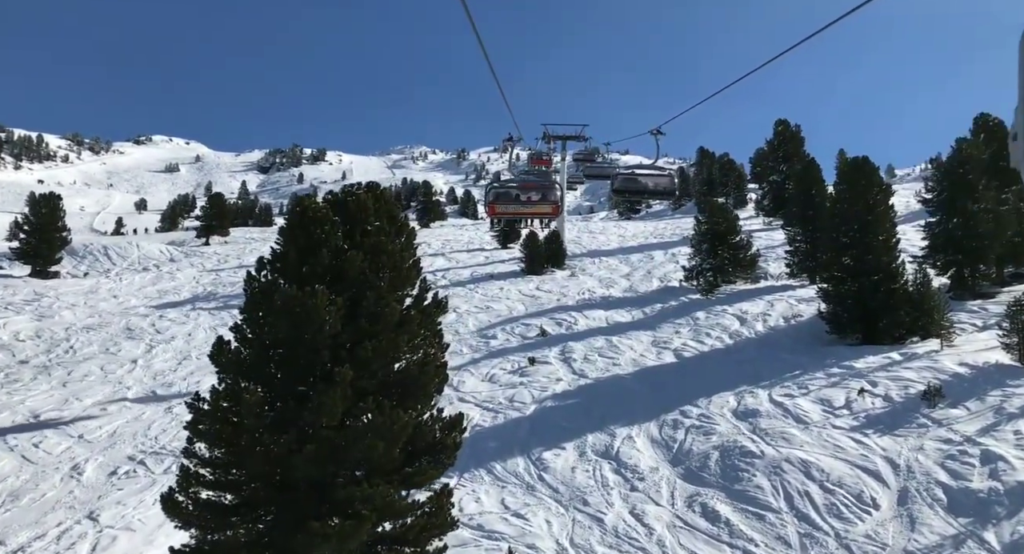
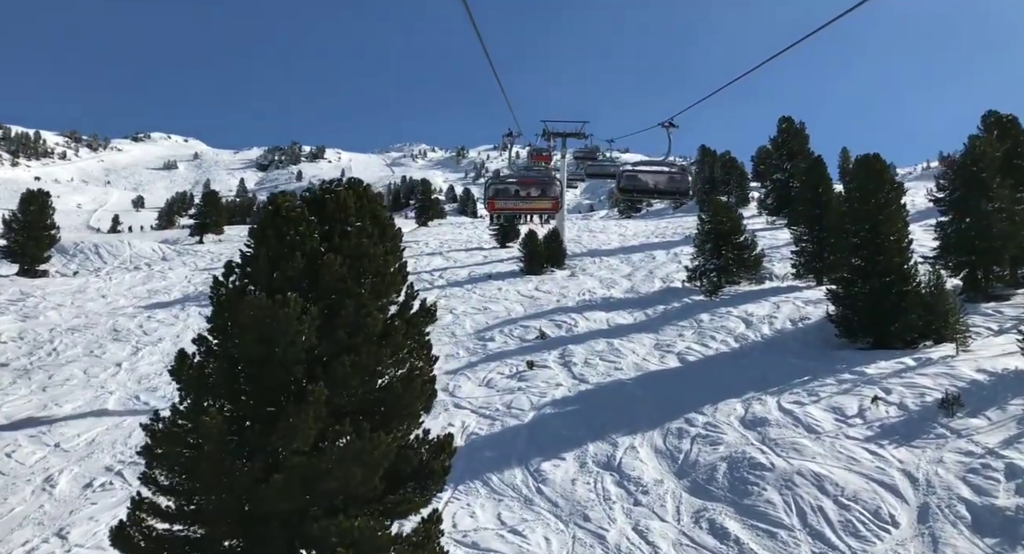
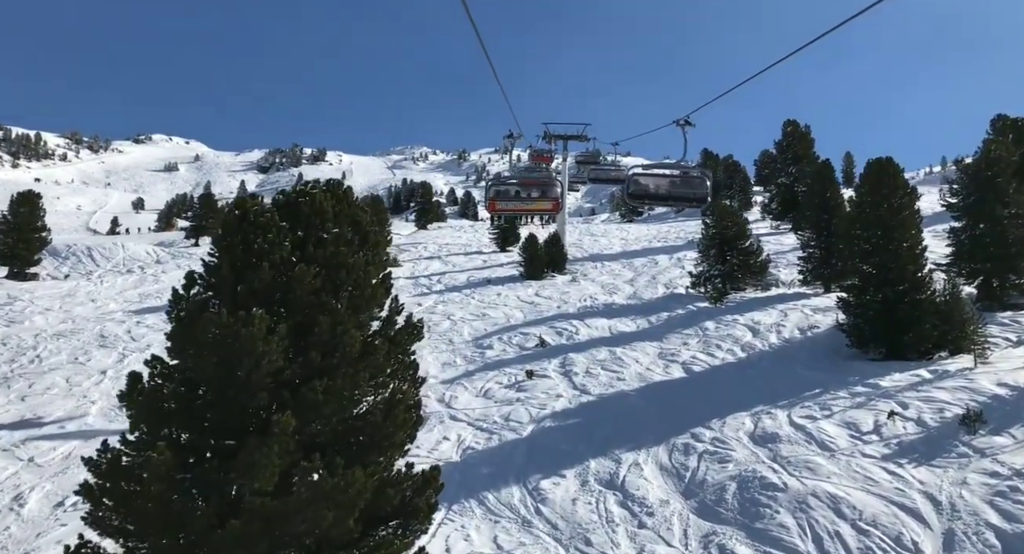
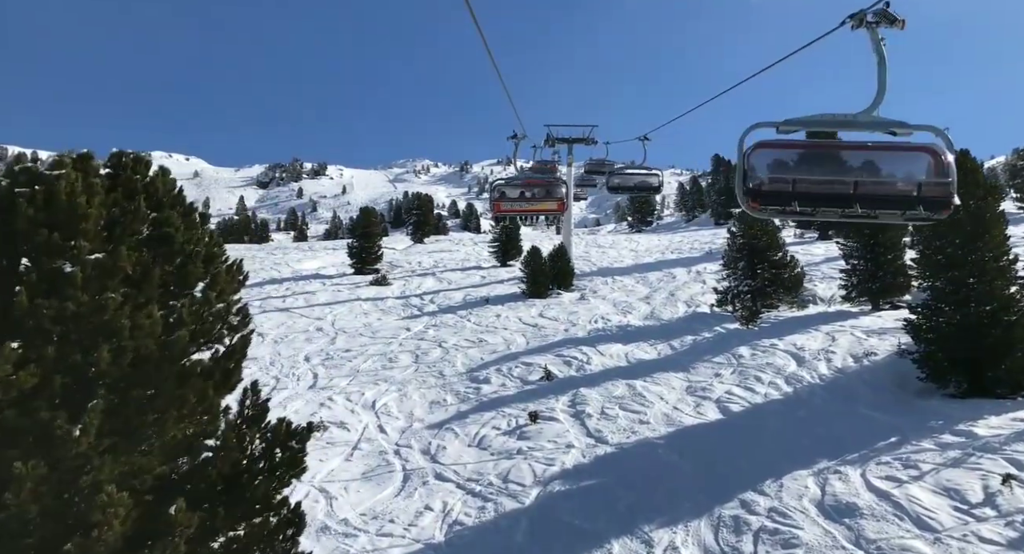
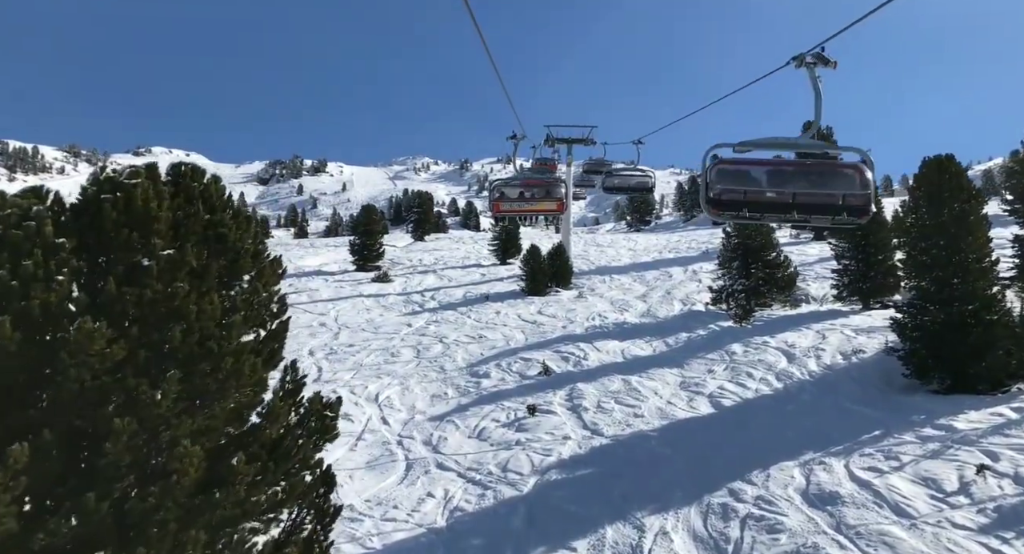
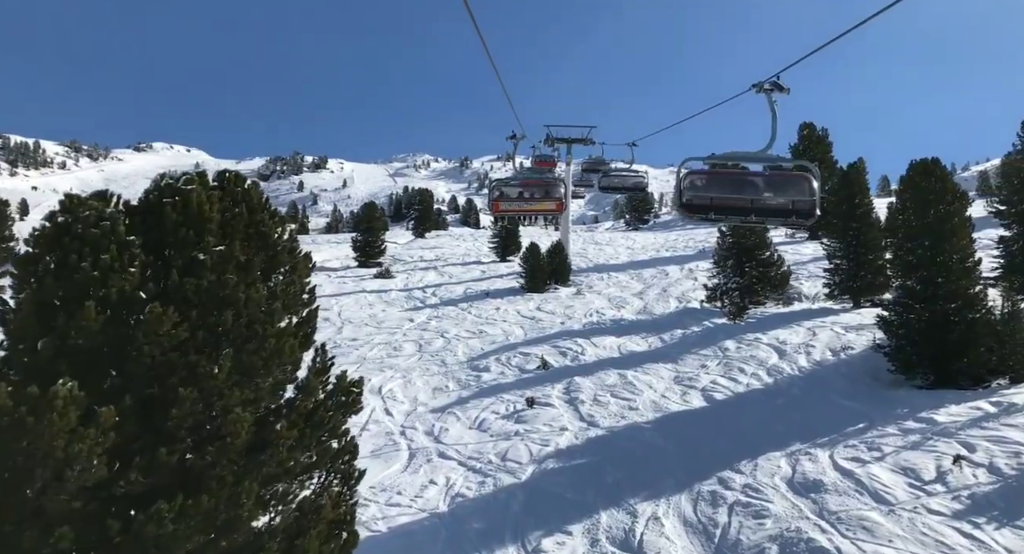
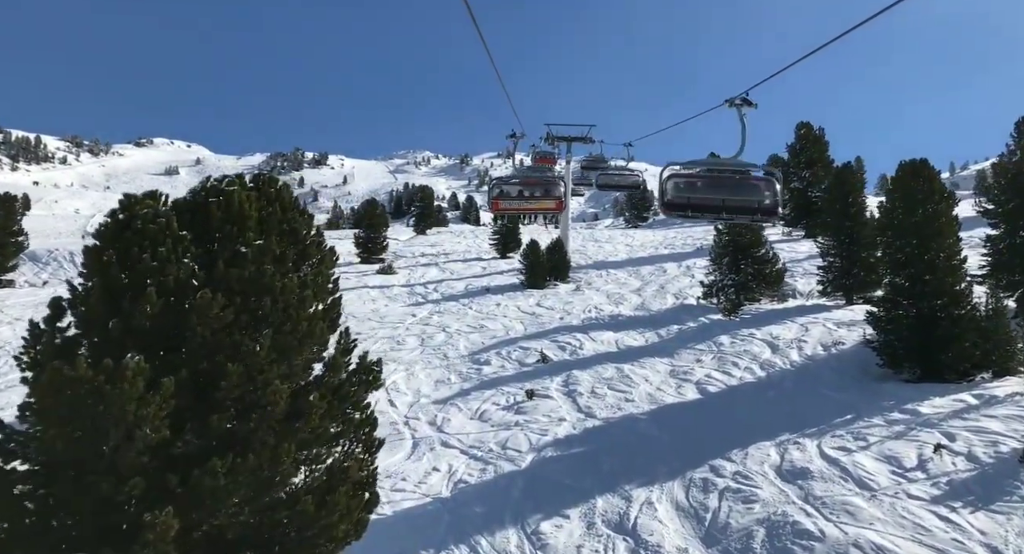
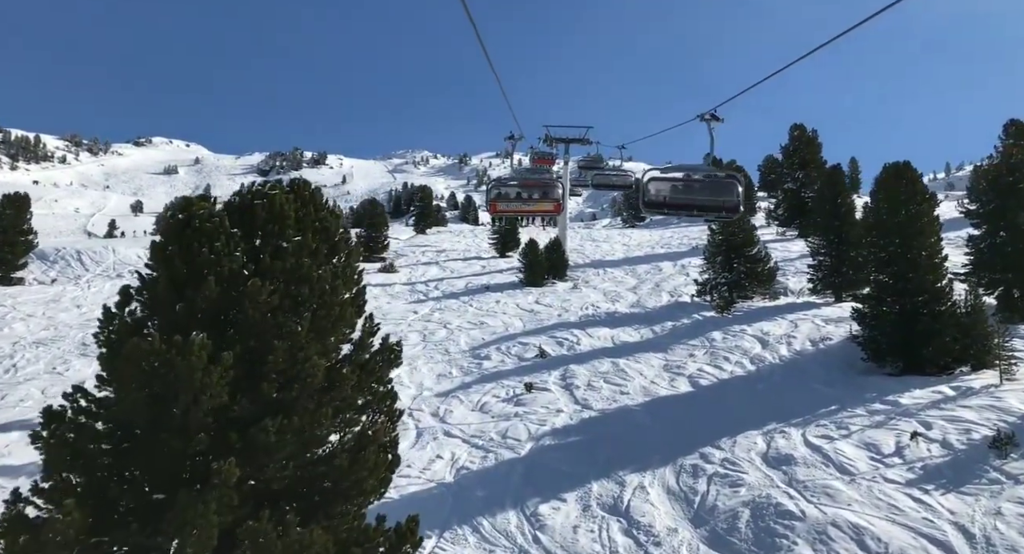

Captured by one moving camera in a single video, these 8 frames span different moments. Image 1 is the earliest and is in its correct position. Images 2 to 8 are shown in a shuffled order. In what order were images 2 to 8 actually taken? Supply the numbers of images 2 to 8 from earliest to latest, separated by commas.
2, 3, 8, 7, 6, 5, 4
